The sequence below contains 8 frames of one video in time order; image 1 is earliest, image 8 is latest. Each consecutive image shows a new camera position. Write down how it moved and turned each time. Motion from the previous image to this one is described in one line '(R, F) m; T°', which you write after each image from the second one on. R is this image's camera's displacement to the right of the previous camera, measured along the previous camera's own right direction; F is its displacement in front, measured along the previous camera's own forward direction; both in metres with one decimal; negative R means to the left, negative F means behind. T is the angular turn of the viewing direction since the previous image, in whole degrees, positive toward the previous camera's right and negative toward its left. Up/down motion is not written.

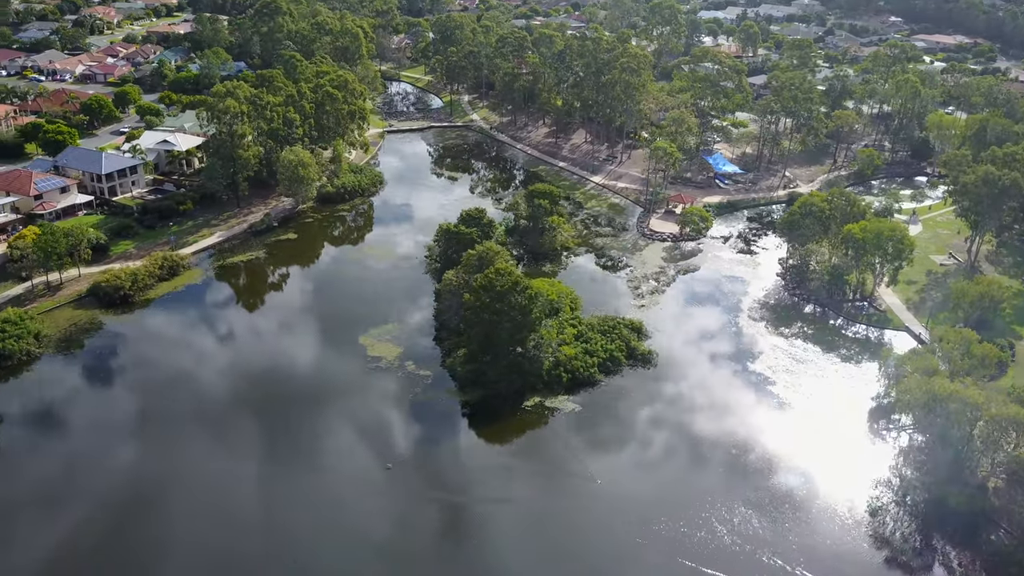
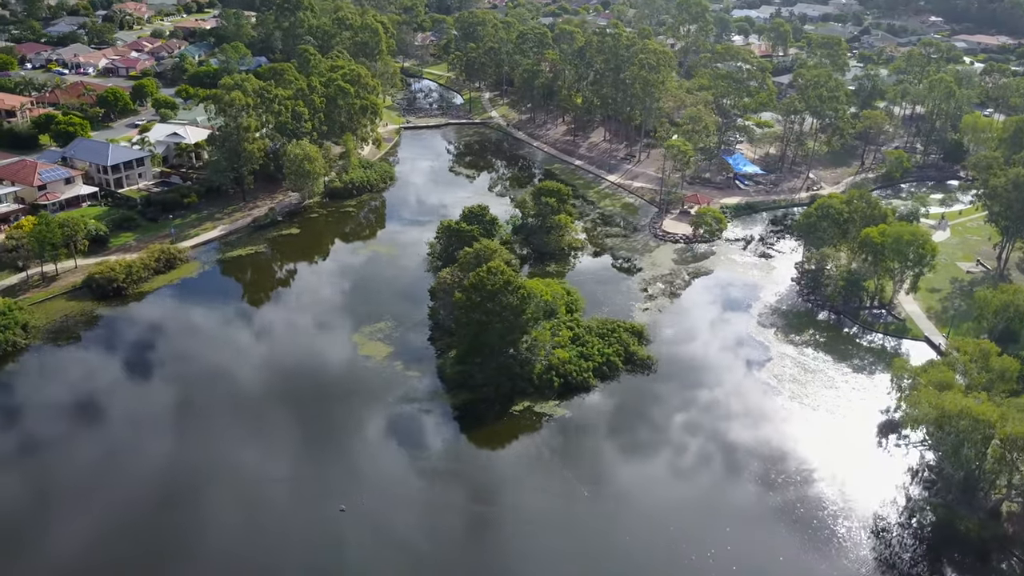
(+1.9, +1.5) m; -2°
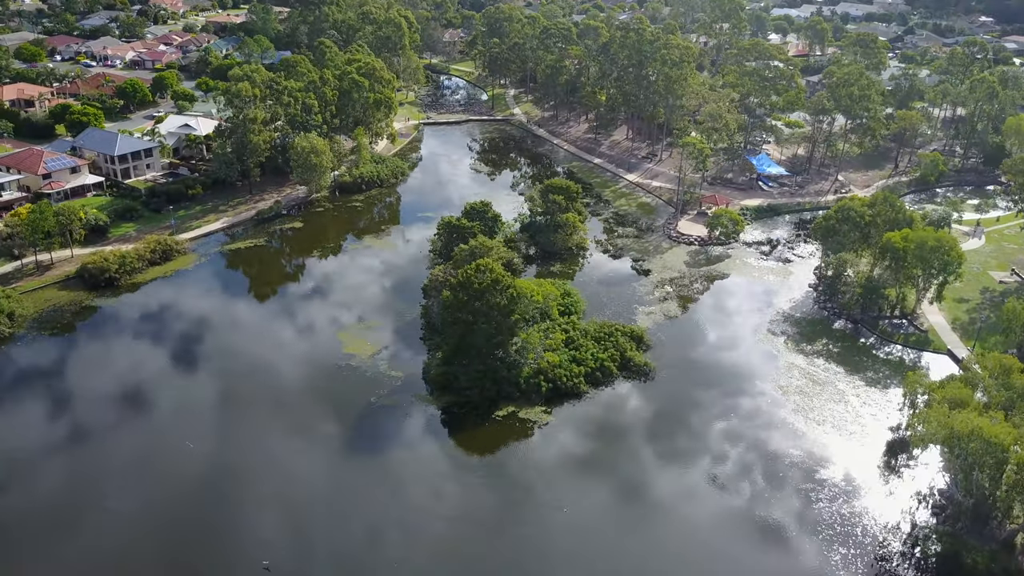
(+2.2, +1.8) m; -3°
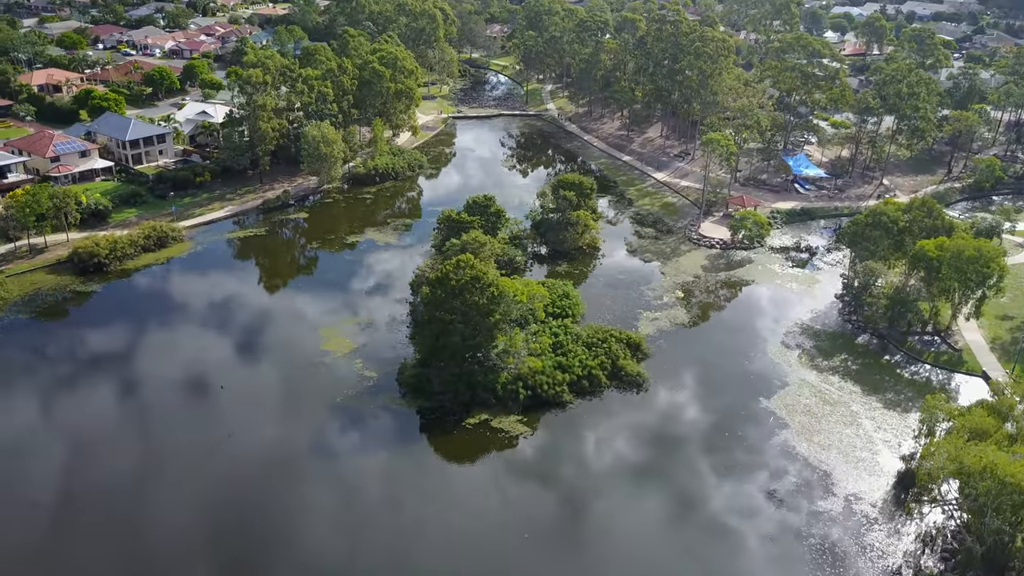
(+3.0, +2.6) m; -4°
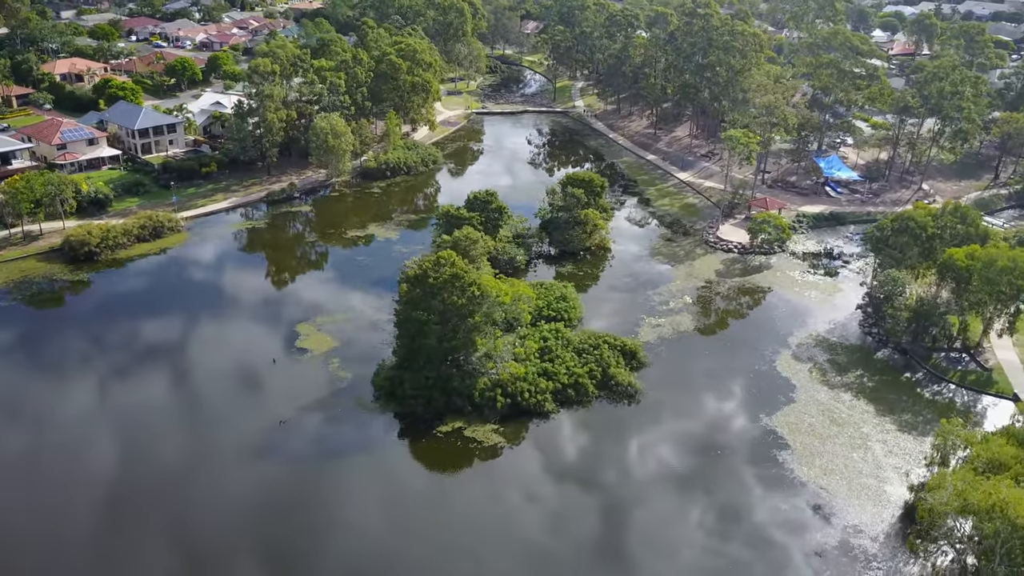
(+2.4, +2.1) m; -3°
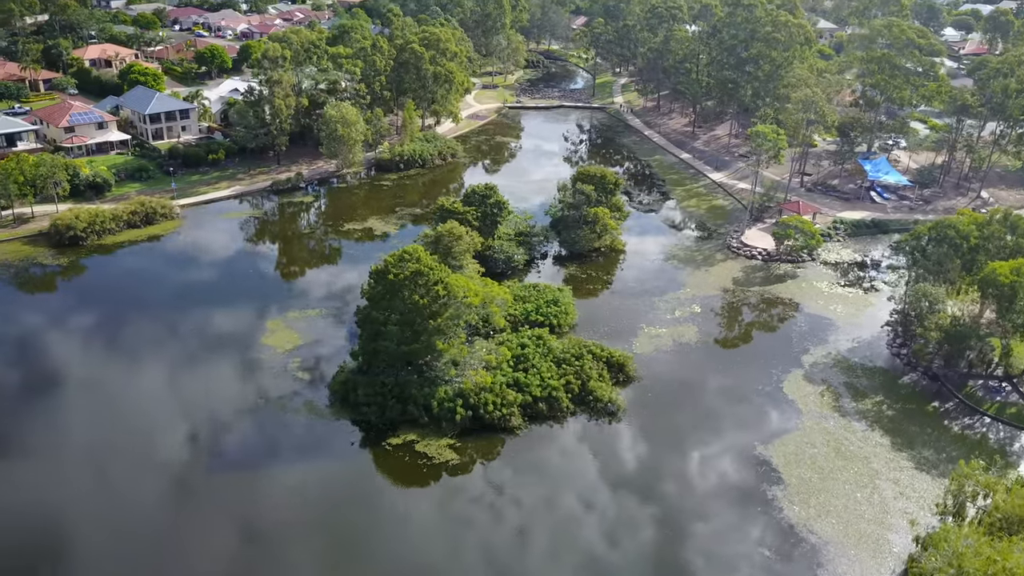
(+3.1, +3.0) m; -5°
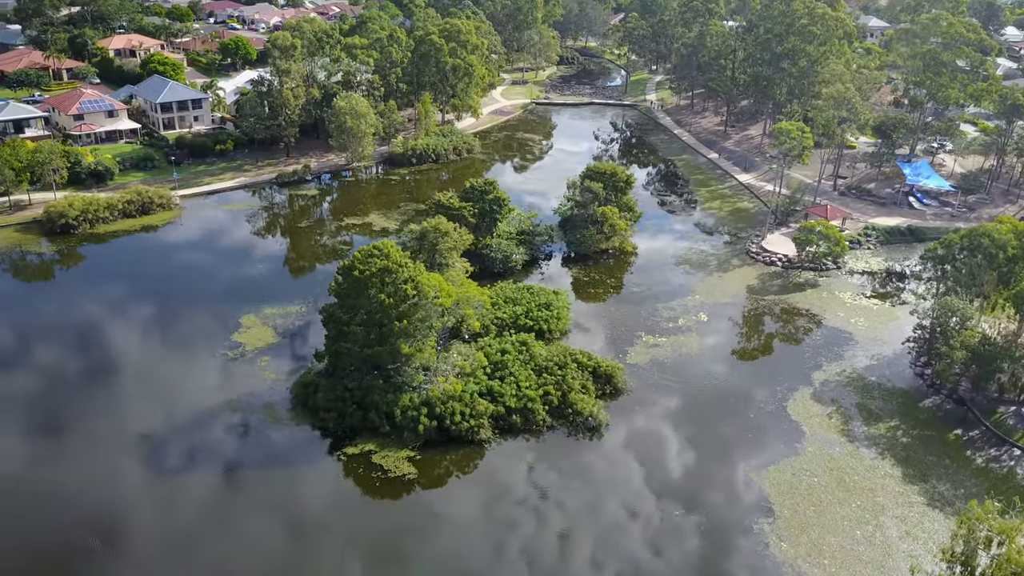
(+2.3, +2.2) m; -3°
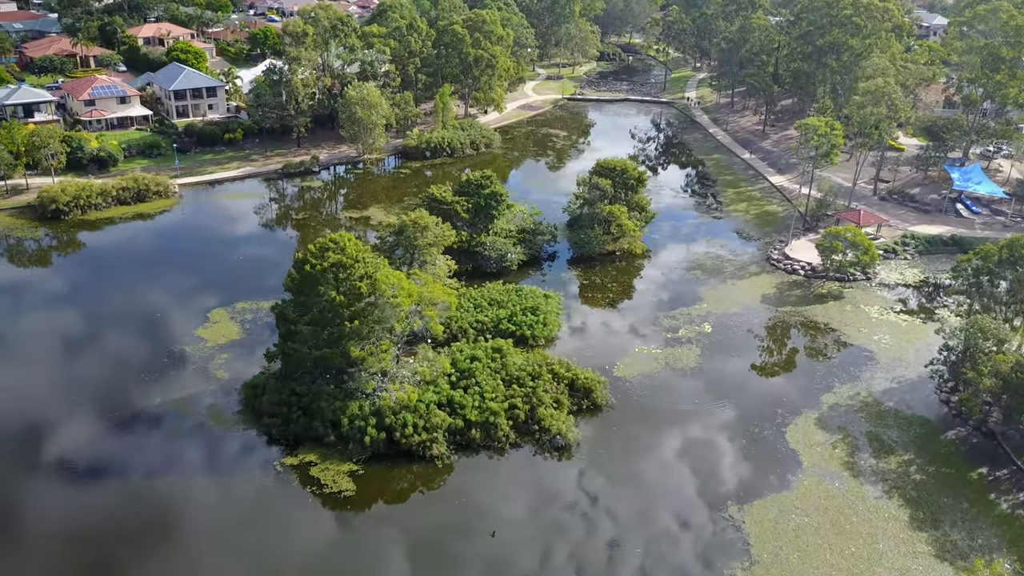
(+2.5, +2.5) m; -4°
